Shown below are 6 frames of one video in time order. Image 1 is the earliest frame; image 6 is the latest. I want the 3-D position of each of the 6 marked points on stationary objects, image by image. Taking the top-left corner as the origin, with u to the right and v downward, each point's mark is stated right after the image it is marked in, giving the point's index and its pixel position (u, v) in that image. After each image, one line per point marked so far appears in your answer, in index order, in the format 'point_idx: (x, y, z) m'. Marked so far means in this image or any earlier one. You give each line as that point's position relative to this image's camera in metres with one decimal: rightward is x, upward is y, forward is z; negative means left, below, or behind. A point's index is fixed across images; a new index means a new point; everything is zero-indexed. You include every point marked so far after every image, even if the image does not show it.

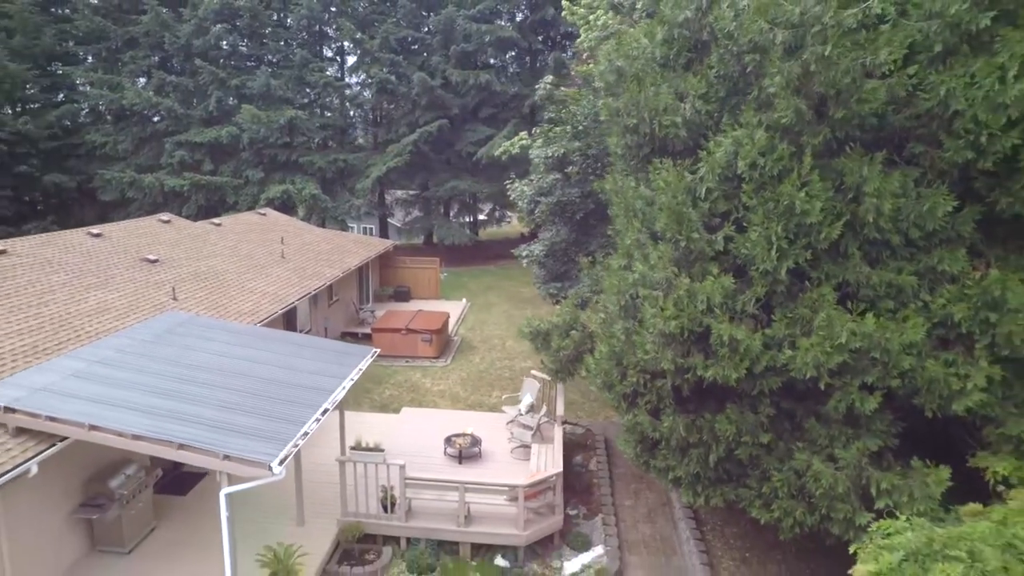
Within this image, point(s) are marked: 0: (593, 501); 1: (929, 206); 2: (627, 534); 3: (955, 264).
0: (+1.2, -3.2, +10.3) m
1: (+3.8, +0.8, +6.3) m
2: (+1.6, -3.4, +9.6) m
3: (+4.1, +0.2, +6.4) m
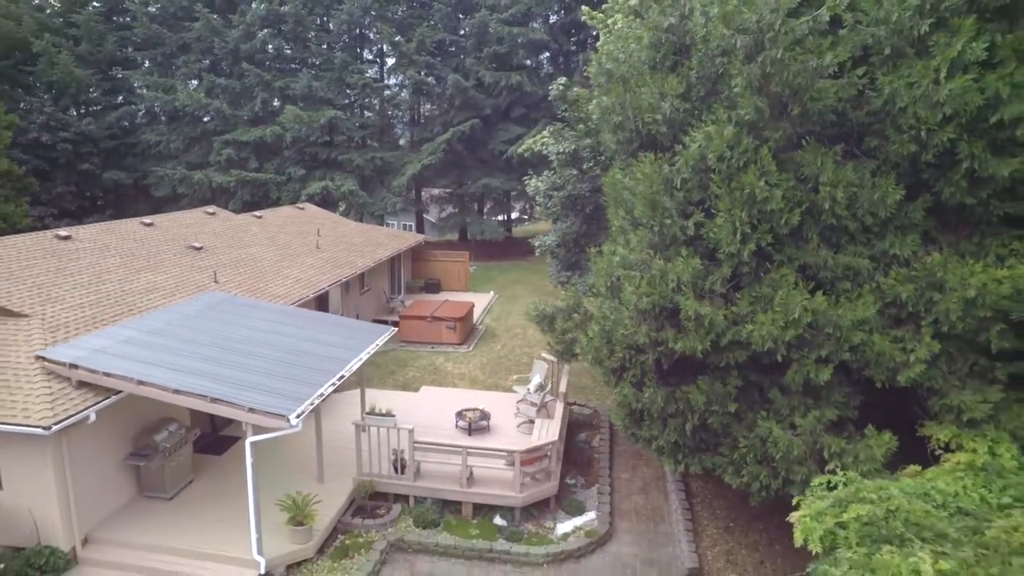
0: (+1.3, -3.0, +11.0) m
1: (+3.7, +0.9, +6.9) m
2: (+1.6, -3.2, +10.3) m
3: (+4.0, +0.4, +7.0) m
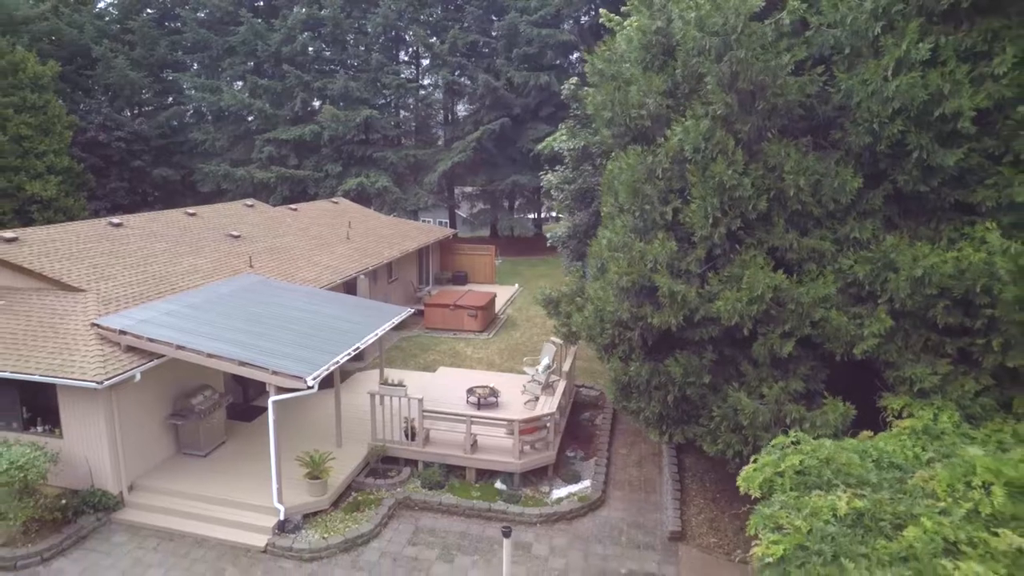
0: (+1.4, -2.7, +11.8) m
1: (+3.5, +1.2, +7.5) m
2: (+1.7, -3.0, +11.1) m
3: (+3.9, +0.6, +7.6) m
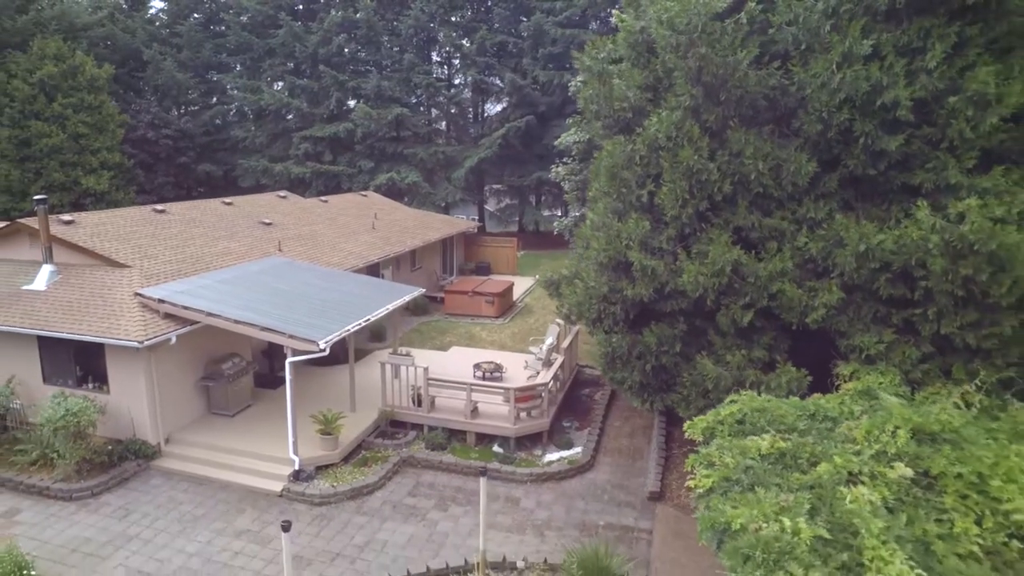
0: (+1.4, -2.4, +12.6) m
1: (+3.4, +1.5, +8.2) m
2: (+1.6, -2.7, +11.9) m
3: (+3.7, +0.9, +8.3) m
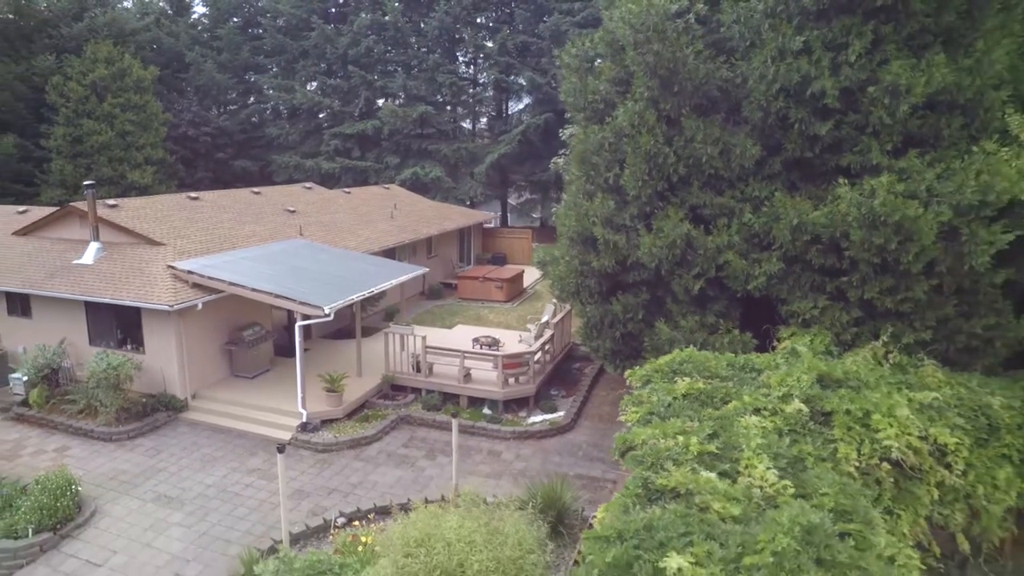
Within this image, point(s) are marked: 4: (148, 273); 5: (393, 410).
0: (+1.2, -2.0, +13.7) m
1: (+3.0, +1.8, +9.1) m
2: (+1.5, -2.3, +12.9) m
3: (+3.3, +1.3, +9.2) m
4: (-6.3, +0.3, +12.0) m
5: (-2.1, -2.1, +12.1) m
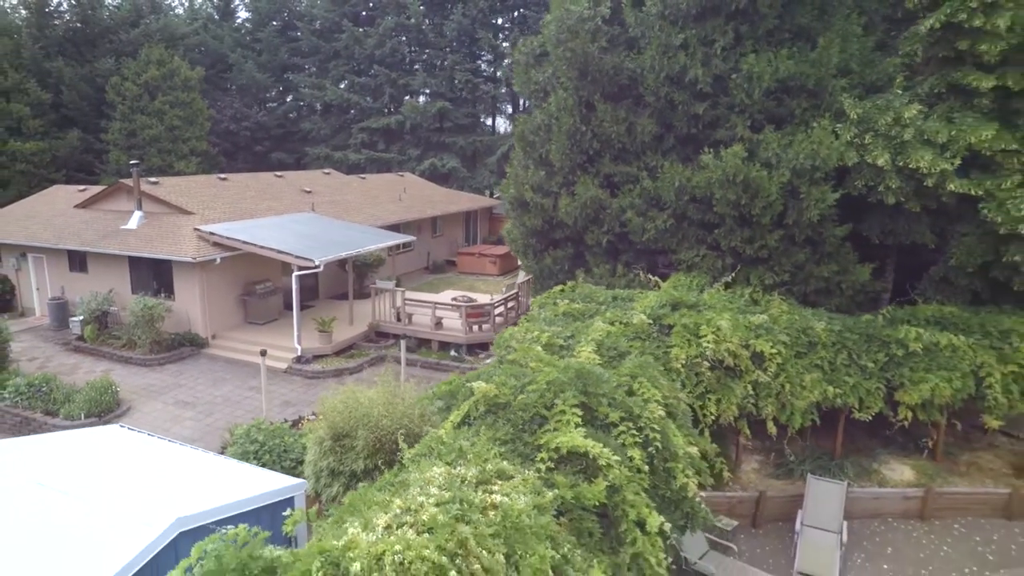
0: (+0.6, -1.2, +15.8) m
1: (+2.1, +2.6, +11.2) m
2: (+0.7, -1.5, +15.0) m
3: (+2.4, +2.0, +11.2) m
4: (-7.1, +1.1, +14.6) m
5: (-2.9, -1.3, +14.4) m
